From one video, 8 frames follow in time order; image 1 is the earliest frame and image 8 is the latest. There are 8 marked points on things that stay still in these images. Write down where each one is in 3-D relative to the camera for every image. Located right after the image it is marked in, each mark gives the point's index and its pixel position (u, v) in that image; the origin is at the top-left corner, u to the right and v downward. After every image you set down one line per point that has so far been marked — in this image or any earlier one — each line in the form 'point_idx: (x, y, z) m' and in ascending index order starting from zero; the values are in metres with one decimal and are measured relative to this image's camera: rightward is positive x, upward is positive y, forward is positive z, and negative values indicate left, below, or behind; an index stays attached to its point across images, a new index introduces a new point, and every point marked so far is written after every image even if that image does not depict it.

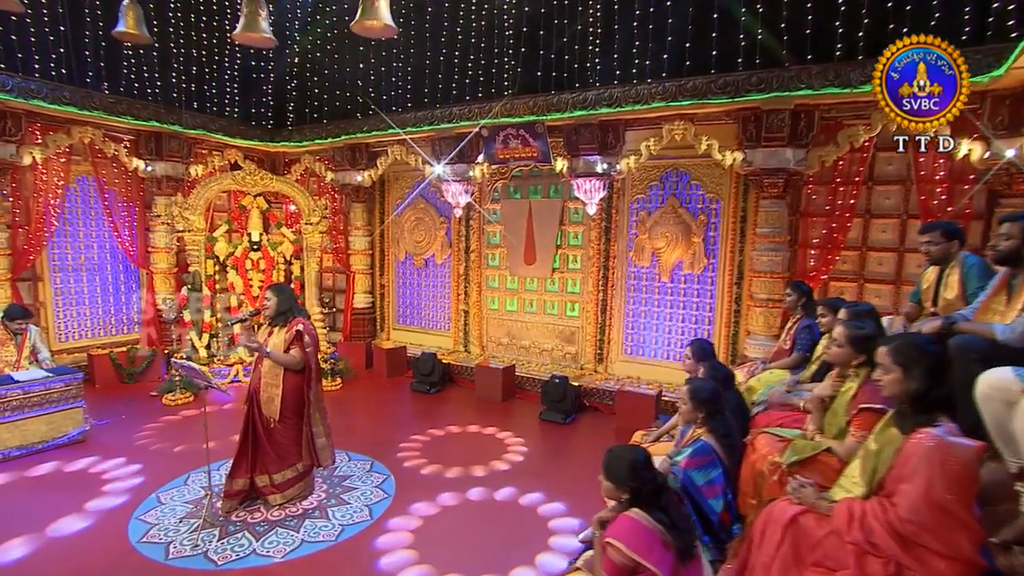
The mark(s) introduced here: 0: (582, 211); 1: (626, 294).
0: (+0.7, +0.8, +7.5) m
1: (+1.1, -0.1, +7.3) m
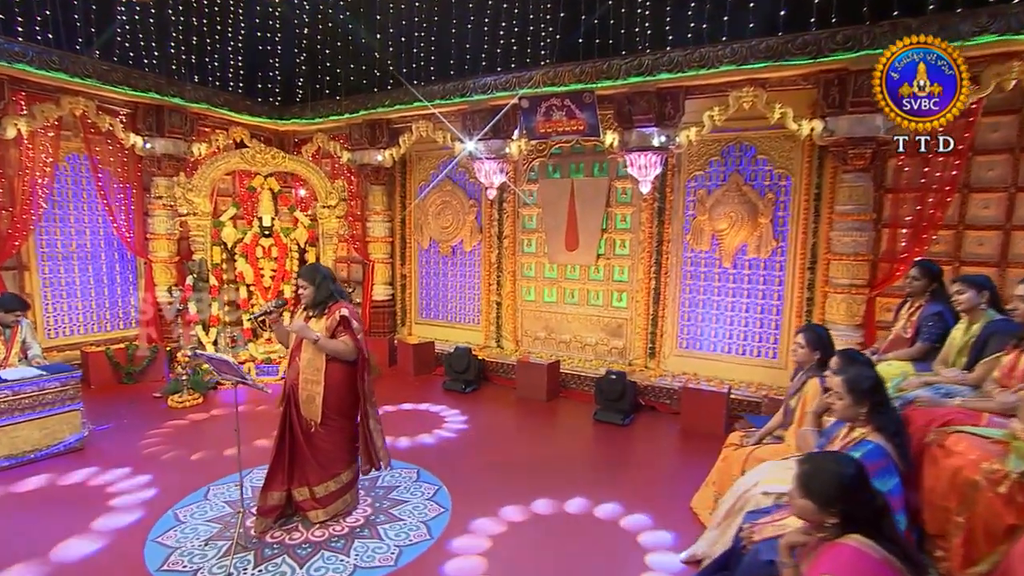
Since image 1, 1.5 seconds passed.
0: (+1.1, +0.9, +6.8) m
1: (+1.5, 0.0, +6.7) m
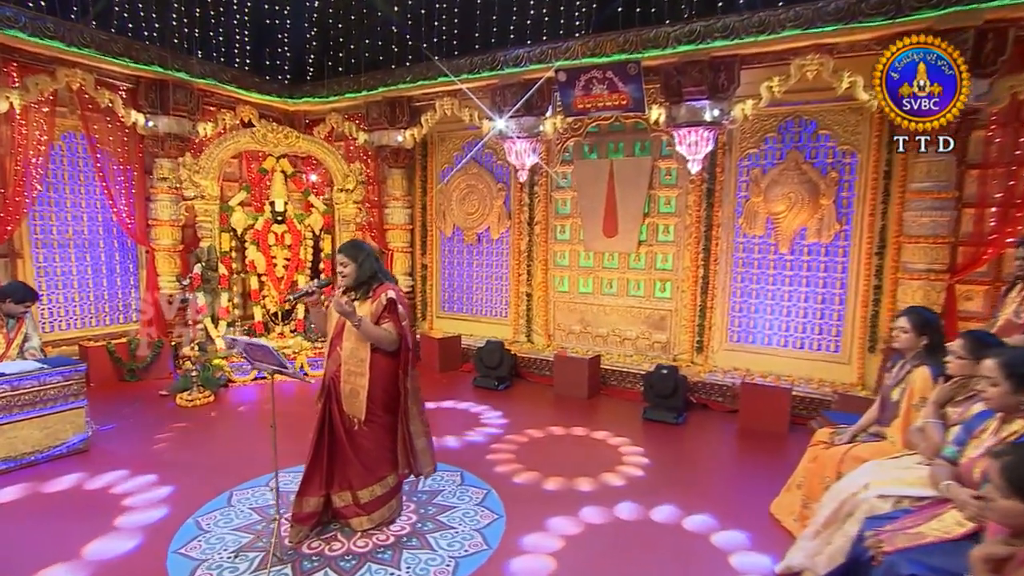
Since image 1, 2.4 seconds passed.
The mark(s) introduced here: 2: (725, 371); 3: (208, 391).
0: (+1.4, +1.0, +6.3) m
1: (+1.8, +0.1, +6.1) m
2: (+1.8, -0.7, +6.1) m
3: (-2.4, -0.8, +6.0) m
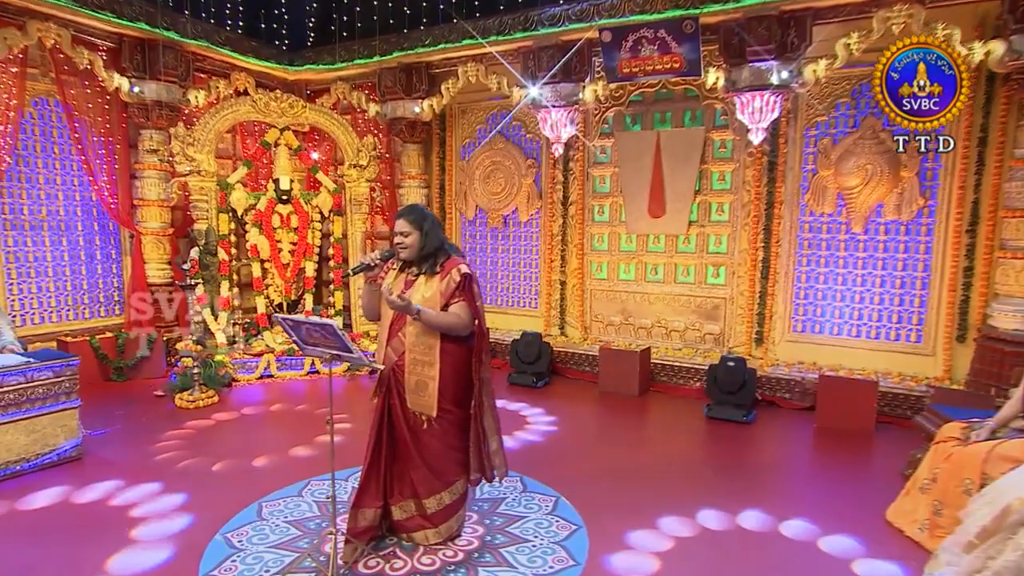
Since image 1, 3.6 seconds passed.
0: (+1.7, +1.1, +5.7) m
1: (+2.1, +0.3, +5.5) m
2: (+2.1, -0.6, +5.5) m
3: (-2.1, -0.7, +5.2) m
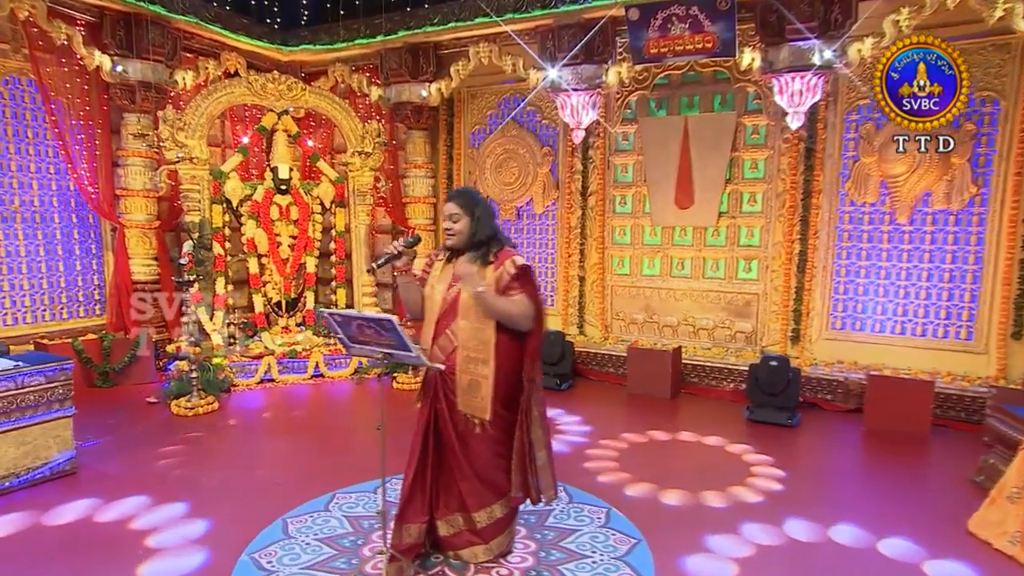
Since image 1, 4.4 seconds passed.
0: (+1.8, +1.1, +5.3) m
1: (+2.3, +0.3, +5.2) m
2: (+2.2, -0.5, +5.2) m
3: (-1.9, -0.7, +4.8) m
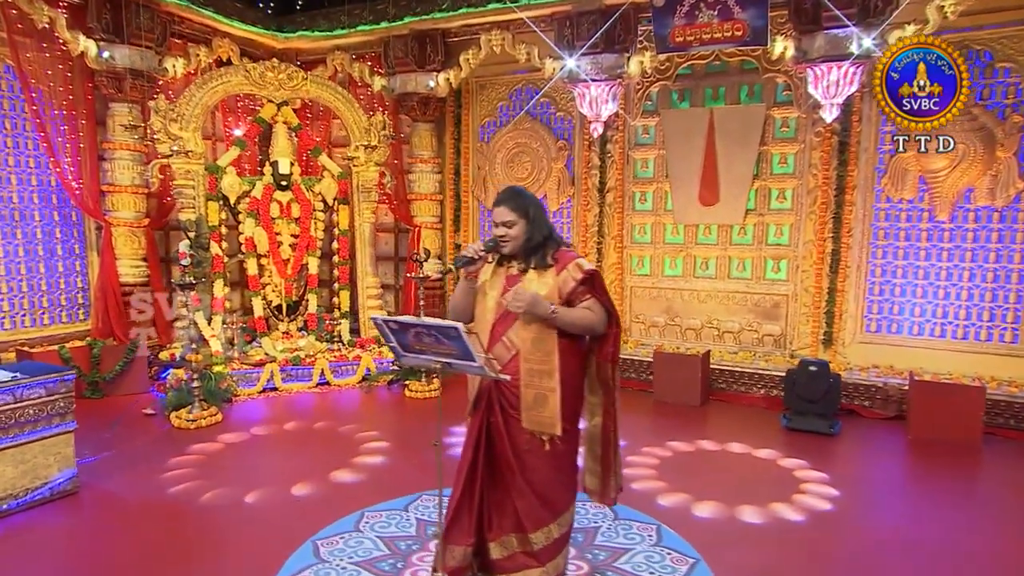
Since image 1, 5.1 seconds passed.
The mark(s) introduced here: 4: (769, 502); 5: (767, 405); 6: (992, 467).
0: (+2.0, +1.1, +5.1) m
1: (+2.4, +0.3, +5.0) m
2: (+2.4, -0.5, +4.9) m
3: (-1.8, -0.7, +4.4) m
4: (+1.2, -1.1, +3.5) m
5: (+1.7, -0.8, +5.0) m
6: (+2.6, -1.0, +4.0) m
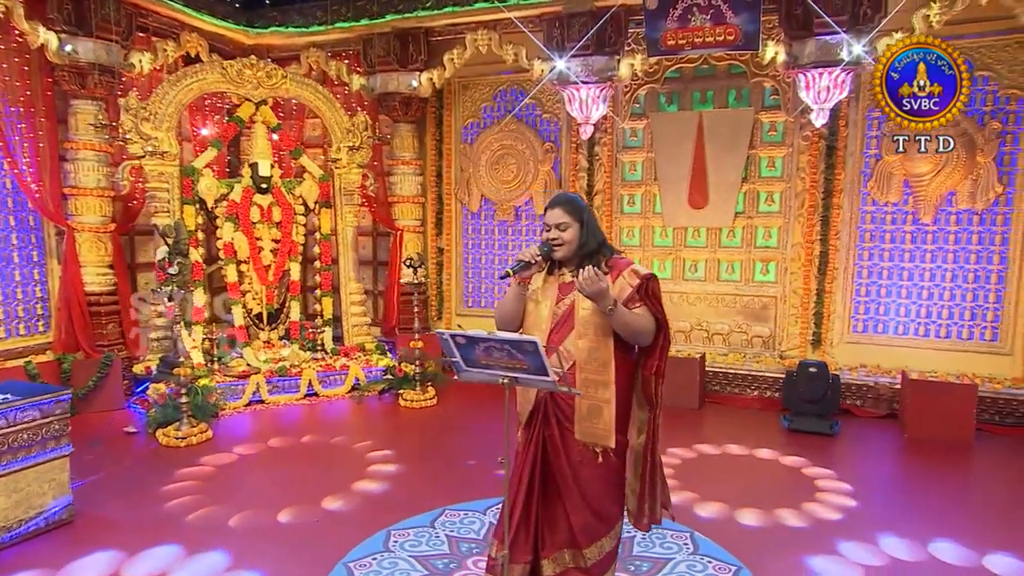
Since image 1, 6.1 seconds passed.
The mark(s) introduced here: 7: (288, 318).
0: (+1.9, +1.1, +5.2) m
1: (+2.4, +0.3, +5.1) m
2: (+2.3, -0.6, +5.1) m
3: (-1.8, -0.8, +4.2) m
4: (+1.3, -1.1, +3.6) m
5: (+1.7, -0.8, +5.0) m
6: (+2.7, -1.0, +4.1) m
7: (-1.6, -0.2, +5.4) m
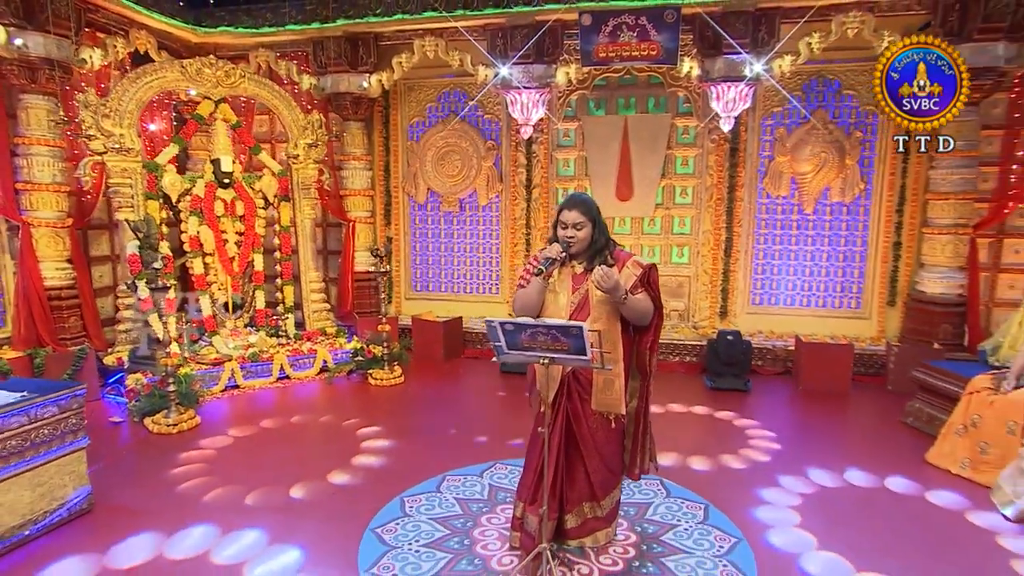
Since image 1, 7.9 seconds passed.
0: (+1.5, +1.3, +6.0) m
1: (+2.0, +0.4, +6.0) m
2: (+2.0, -0.4, +6.0) m
3: (-1.9, -0.7, +4.4) m
4: (+1.3, -1.0, +4.4) m
5: (+1.4, -0.7, +5.9) m
6: (+2.5, -0.8, +5.2) m
7: (-2.0, -0.2, +5.7) m
